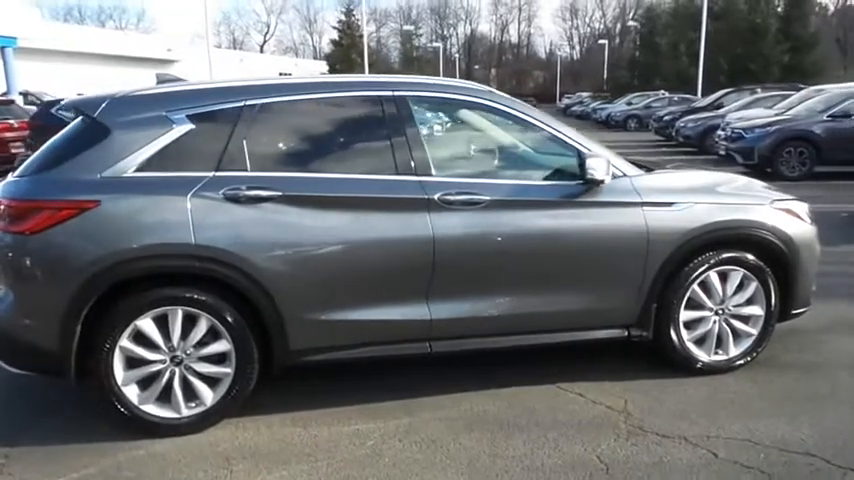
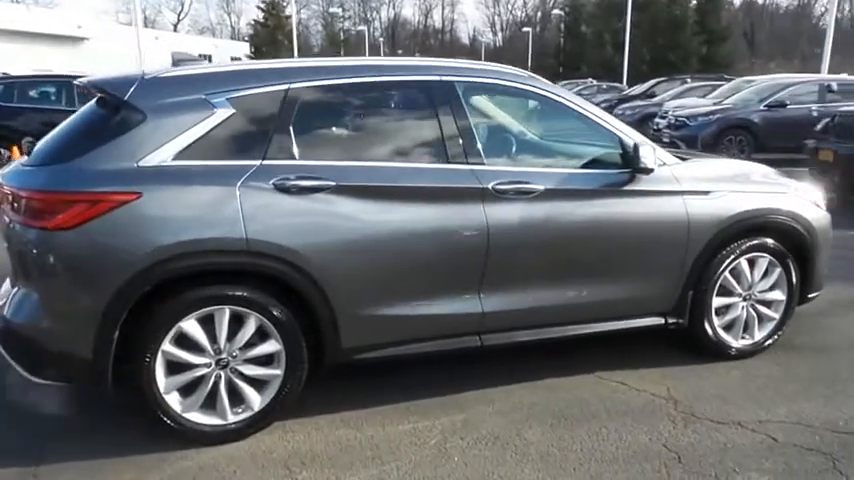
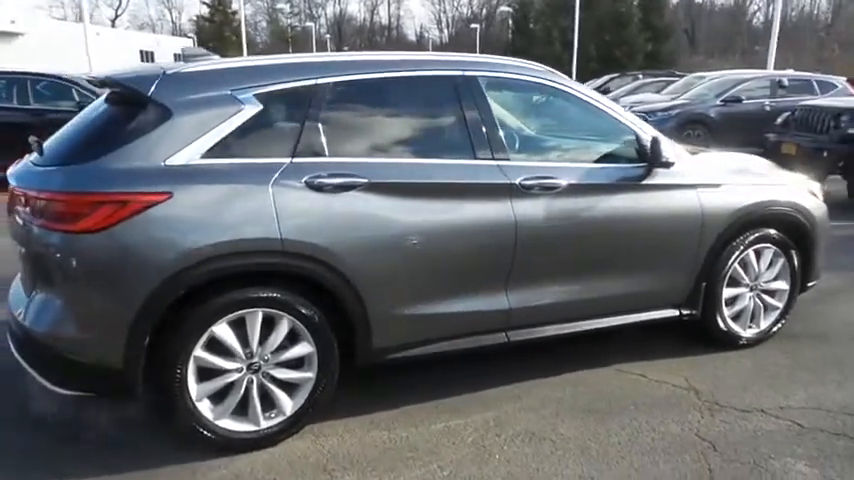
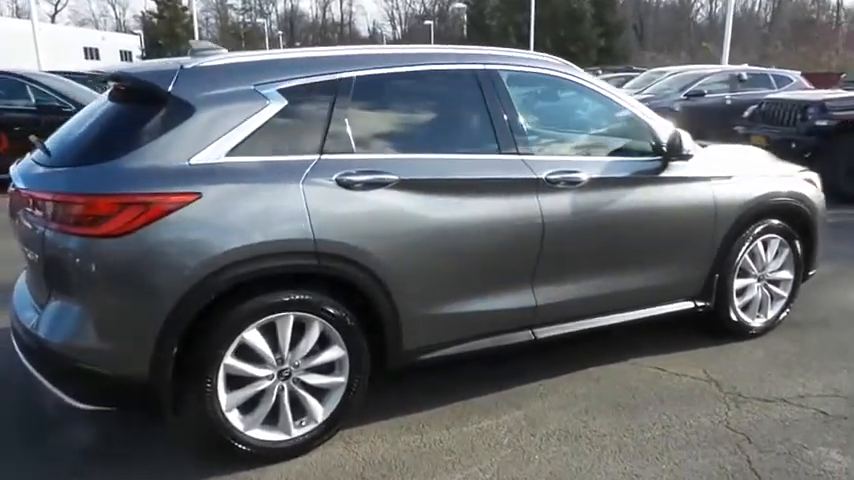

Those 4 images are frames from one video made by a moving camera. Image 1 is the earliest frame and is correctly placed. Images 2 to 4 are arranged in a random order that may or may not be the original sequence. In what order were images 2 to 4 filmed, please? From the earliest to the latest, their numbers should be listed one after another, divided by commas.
2, 3, 4
